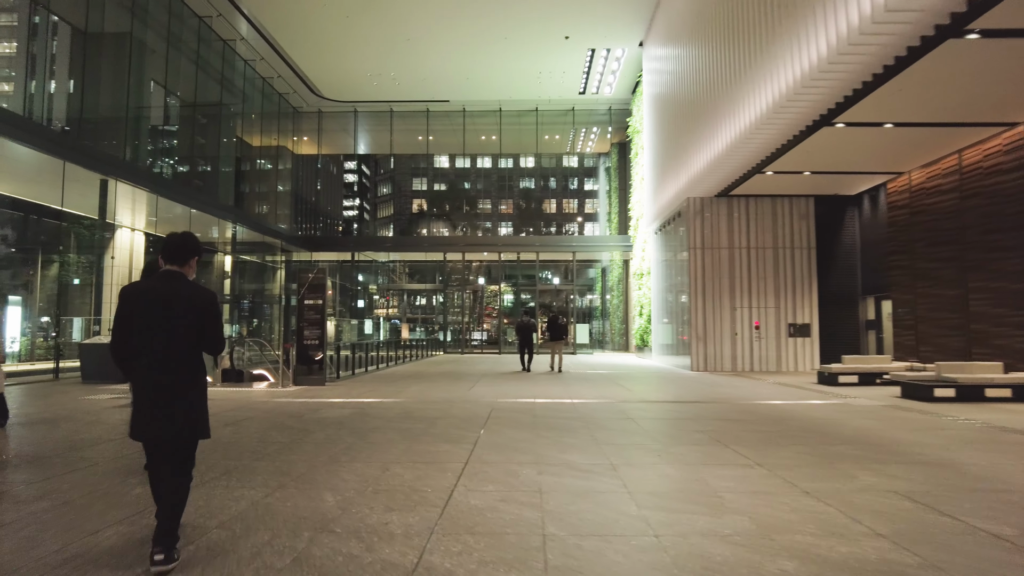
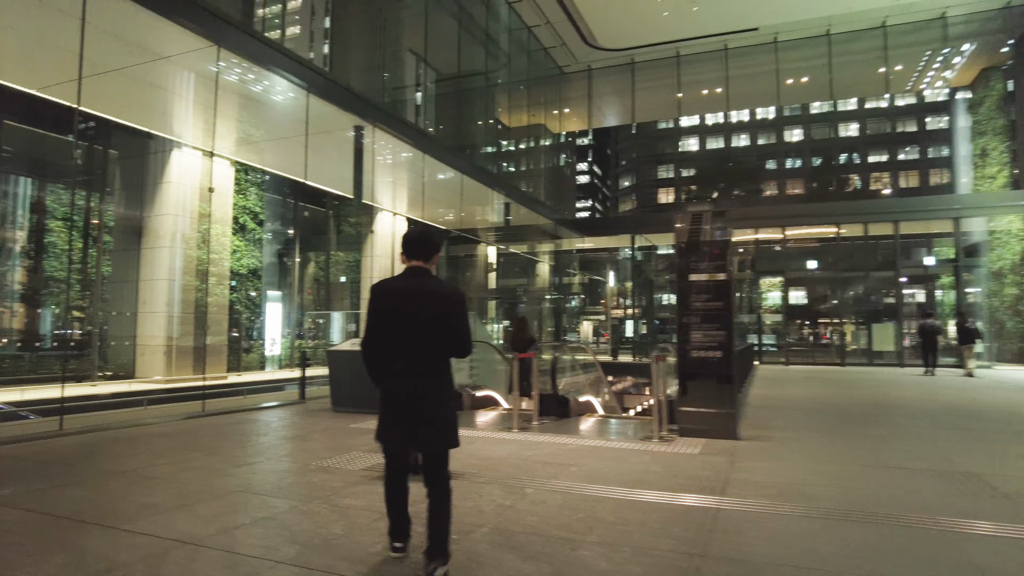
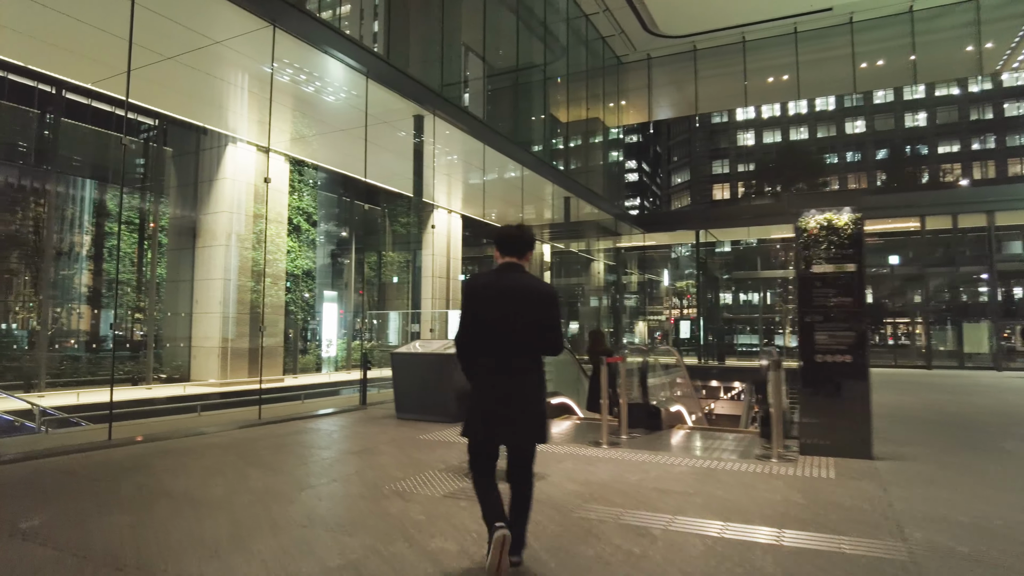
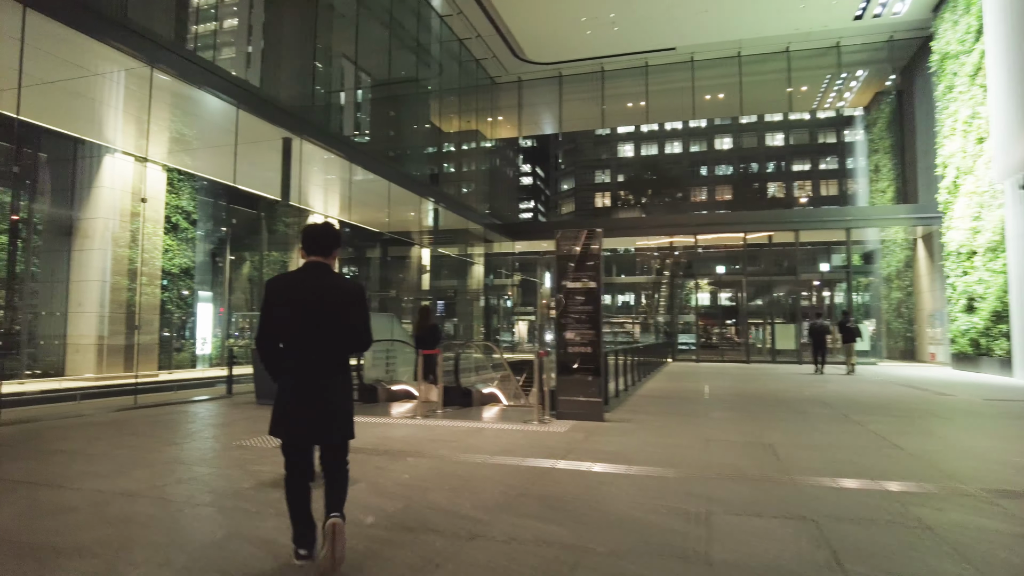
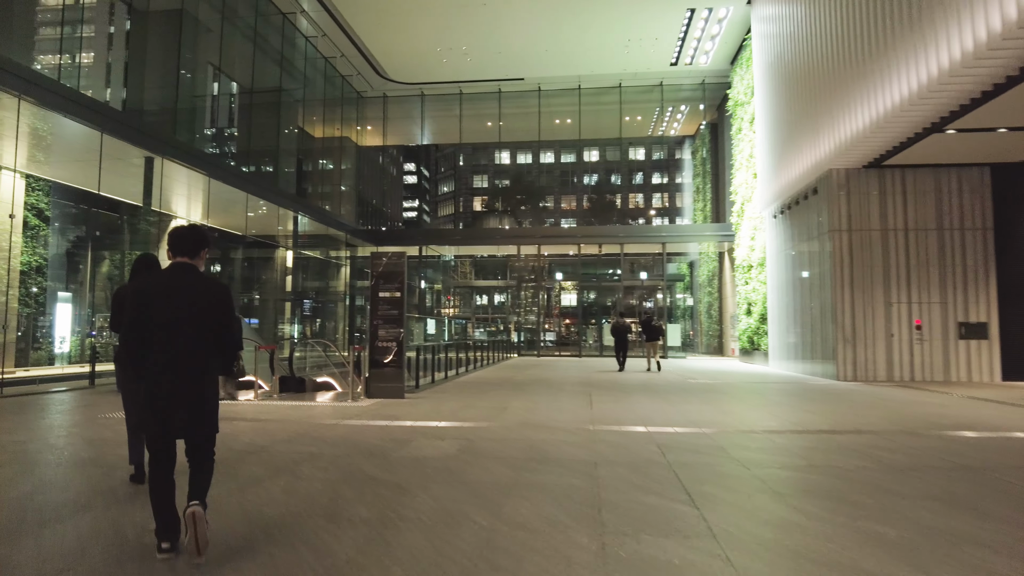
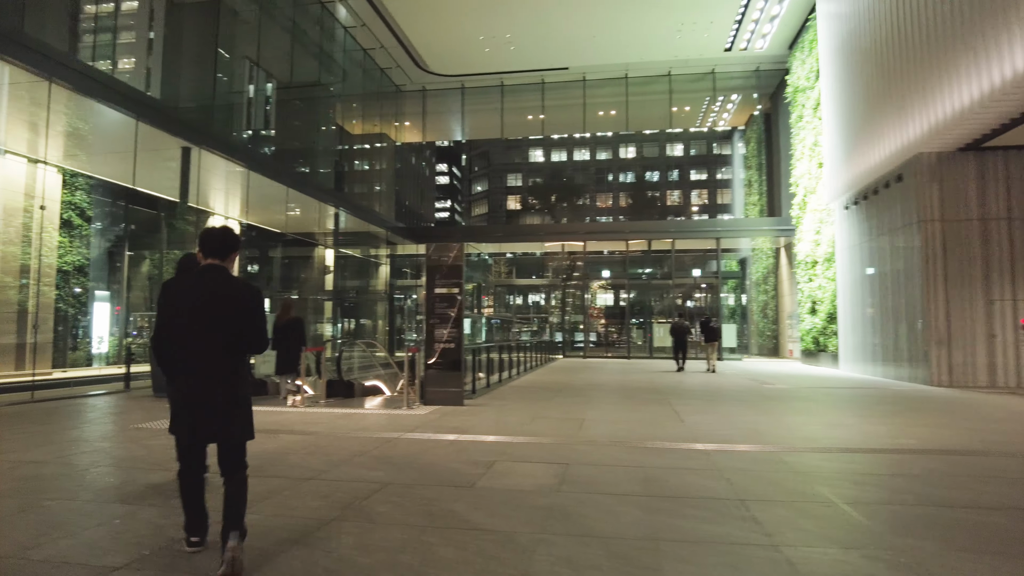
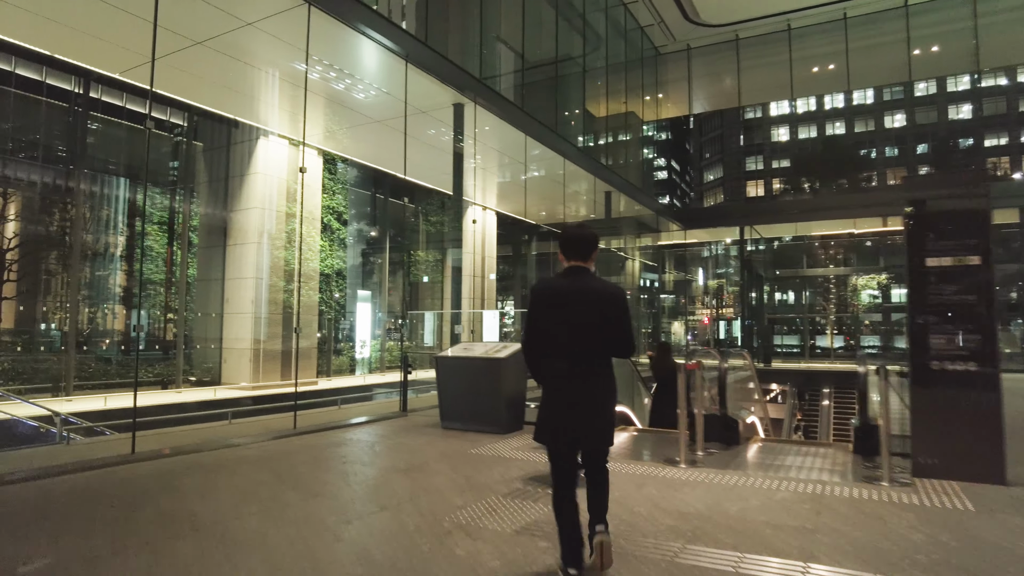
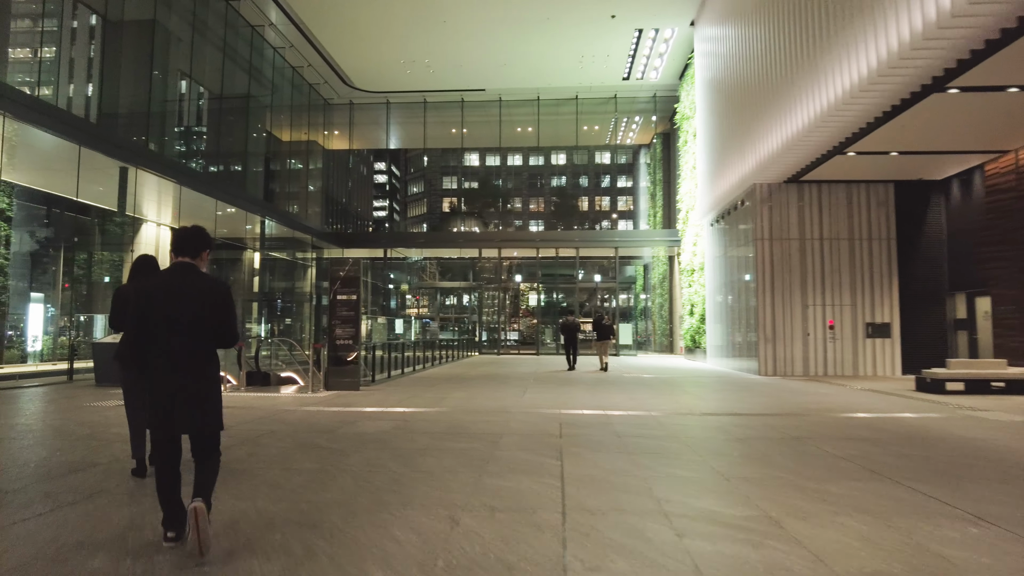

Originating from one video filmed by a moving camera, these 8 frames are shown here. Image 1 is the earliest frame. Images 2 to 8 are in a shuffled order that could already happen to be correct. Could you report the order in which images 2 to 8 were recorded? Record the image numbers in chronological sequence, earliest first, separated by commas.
8, 5, 6, 4, 2, 3, 7
